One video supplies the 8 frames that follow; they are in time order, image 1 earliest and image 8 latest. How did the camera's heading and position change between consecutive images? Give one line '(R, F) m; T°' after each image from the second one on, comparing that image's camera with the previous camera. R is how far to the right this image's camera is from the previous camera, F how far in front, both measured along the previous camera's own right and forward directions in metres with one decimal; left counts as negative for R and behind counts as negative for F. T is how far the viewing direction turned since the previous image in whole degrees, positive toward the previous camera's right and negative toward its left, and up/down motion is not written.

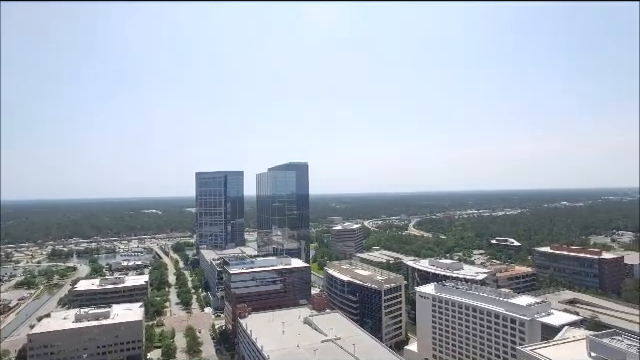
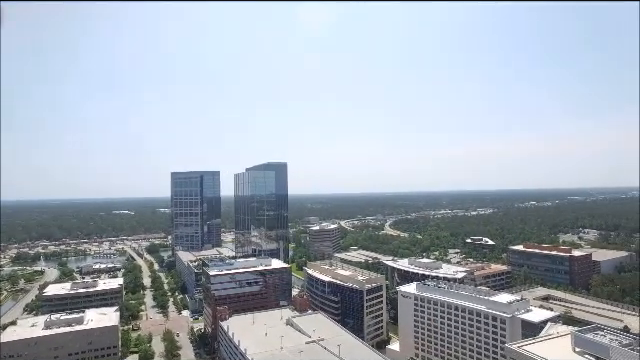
(-1.0, +0.2) m; +4°
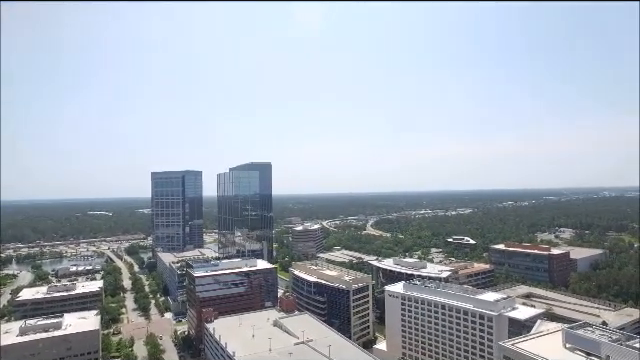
(-0.9, +0.2) m; +3°
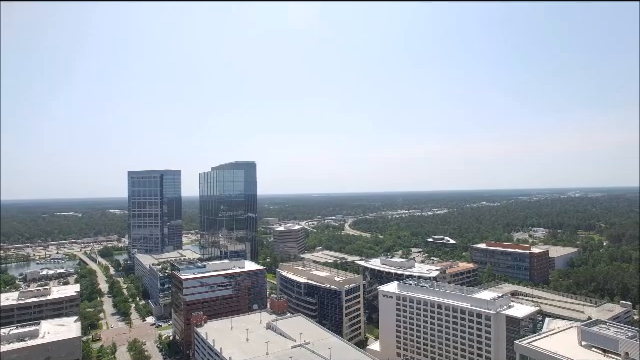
(-2.7, +0.8) m; +4°
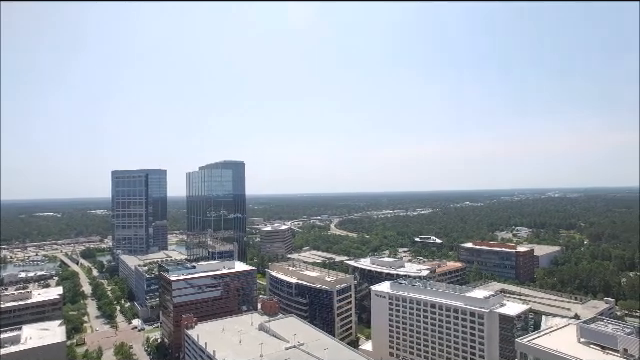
(-1.1, +0.3) m; +2°
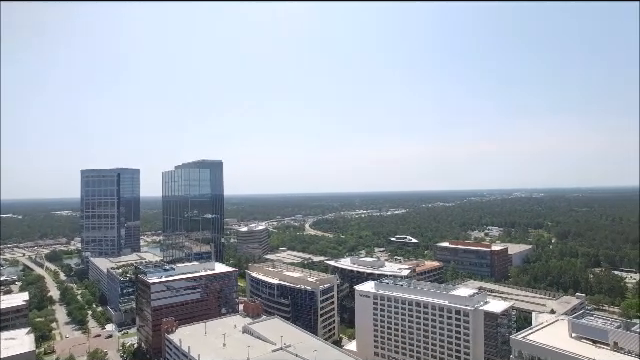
(-1.6, +0.5) m; +4°
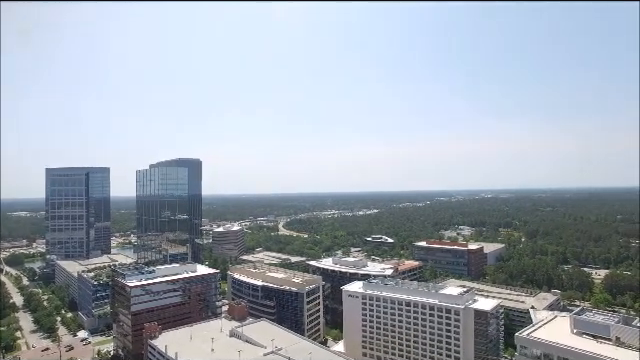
(-2.4, +0.8) m; +5°
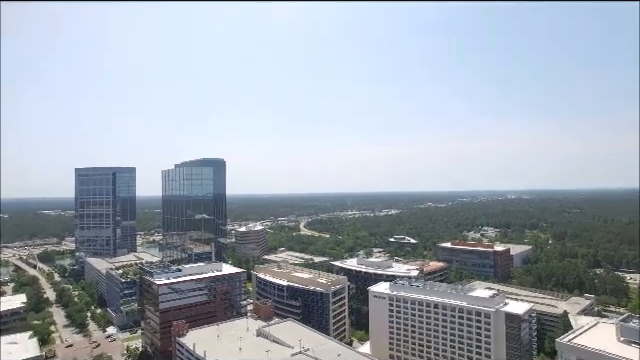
(-0.8, +0.3) m; -2°
